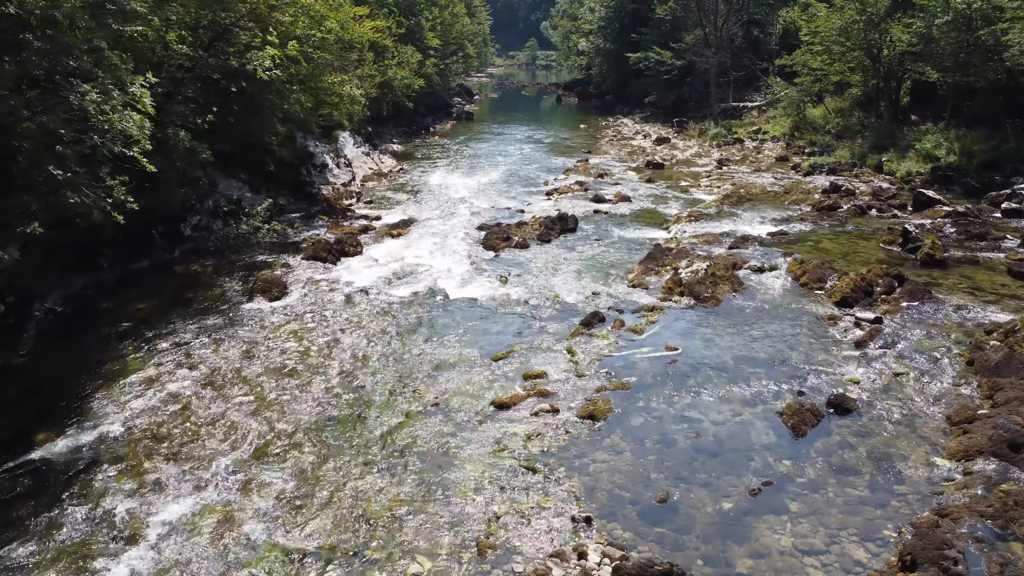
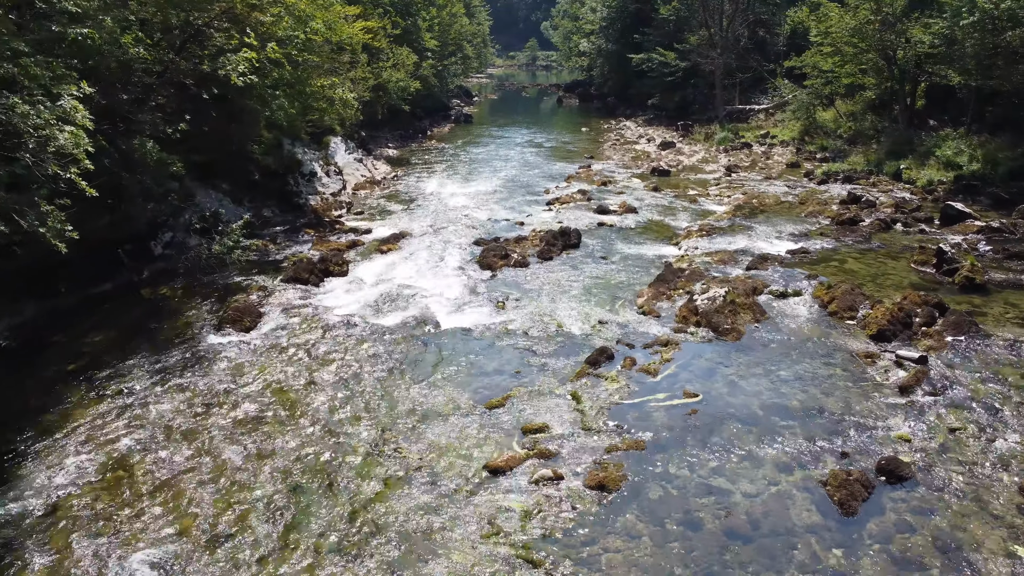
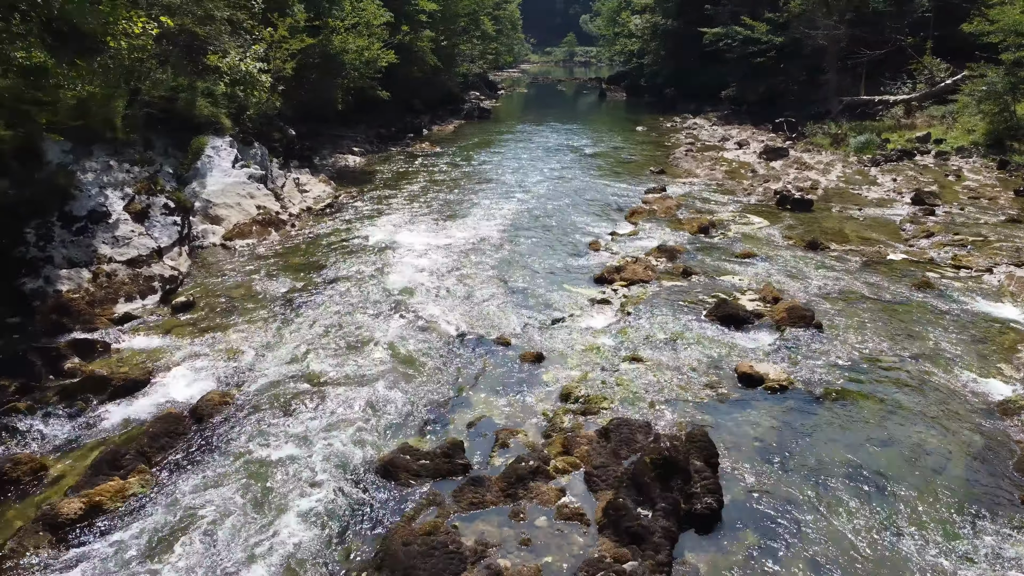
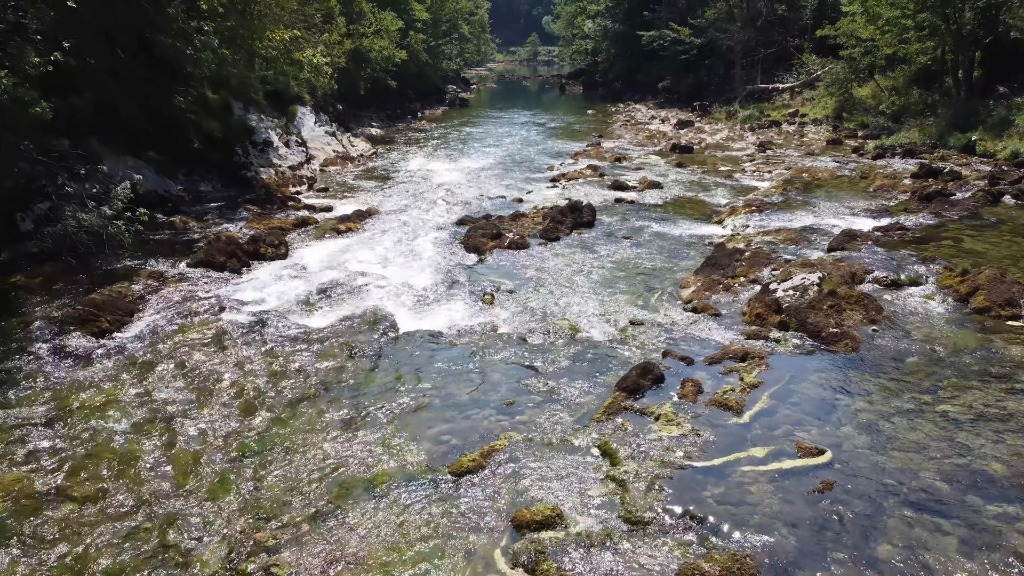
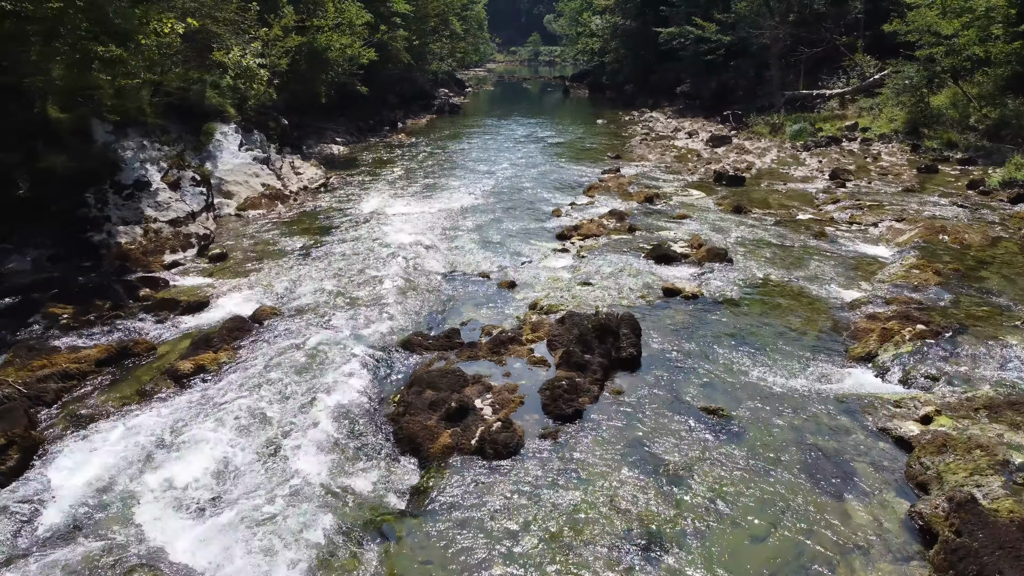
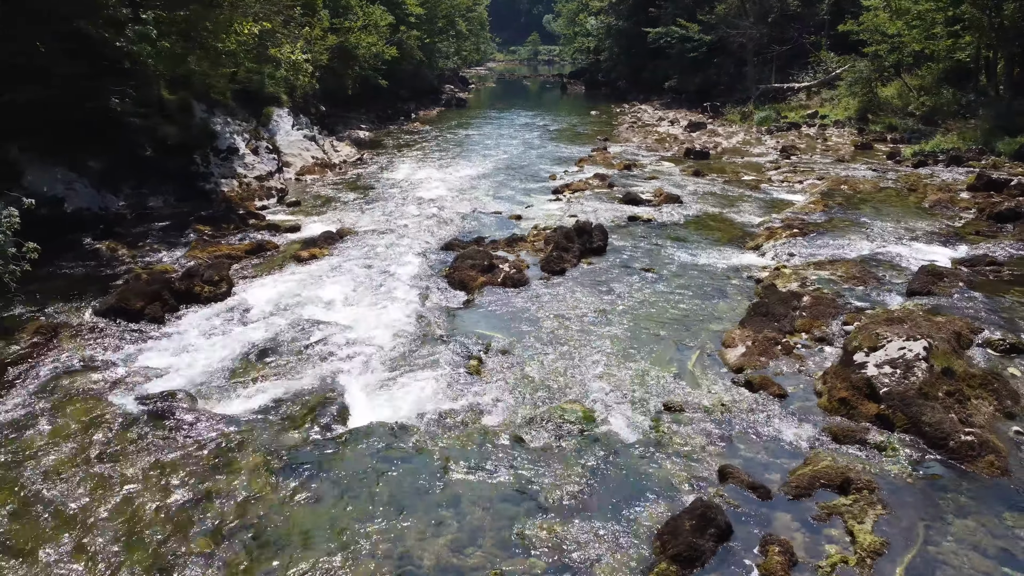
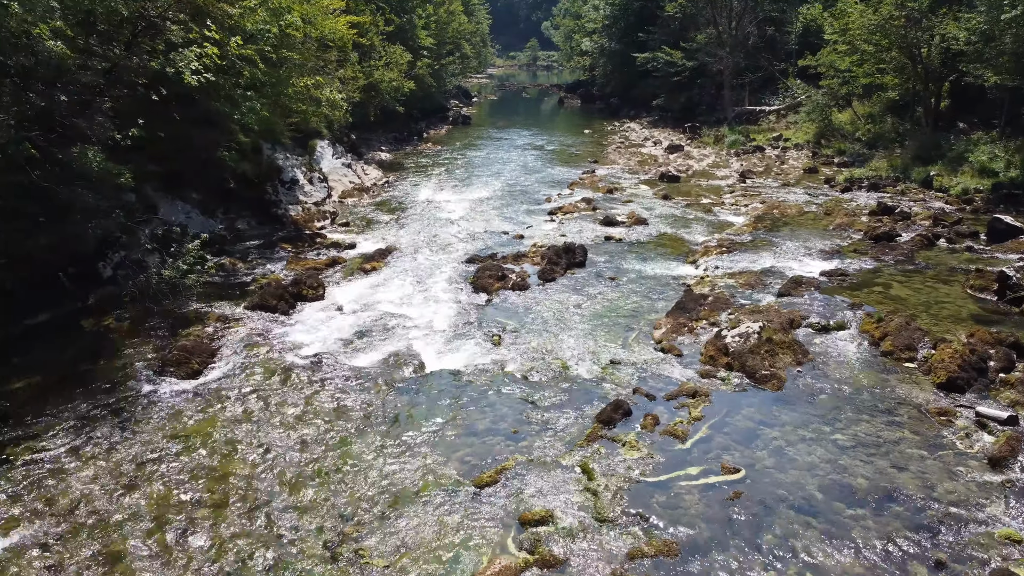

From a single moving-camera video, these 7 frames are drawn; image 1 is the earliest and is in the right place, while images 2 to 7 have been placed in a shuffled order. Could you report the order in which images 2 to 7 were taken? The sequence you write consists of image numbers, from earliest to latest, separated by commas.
2, 7, 4, 6, 5, 3
